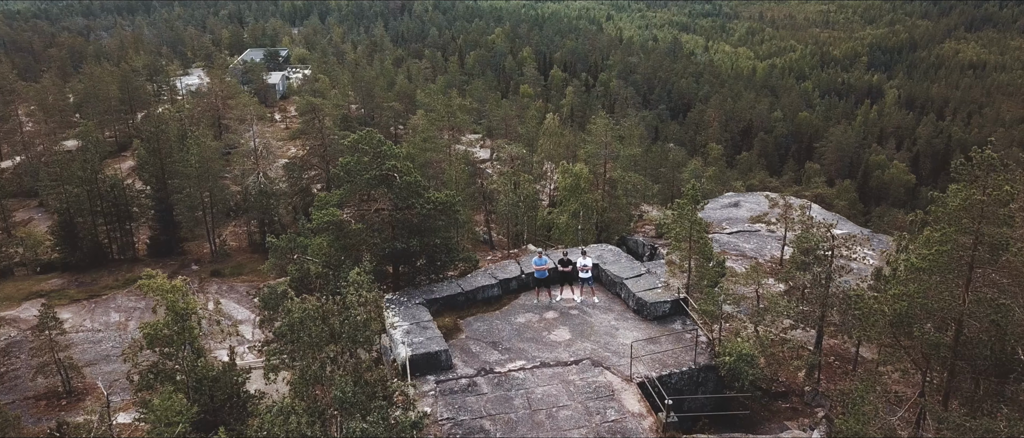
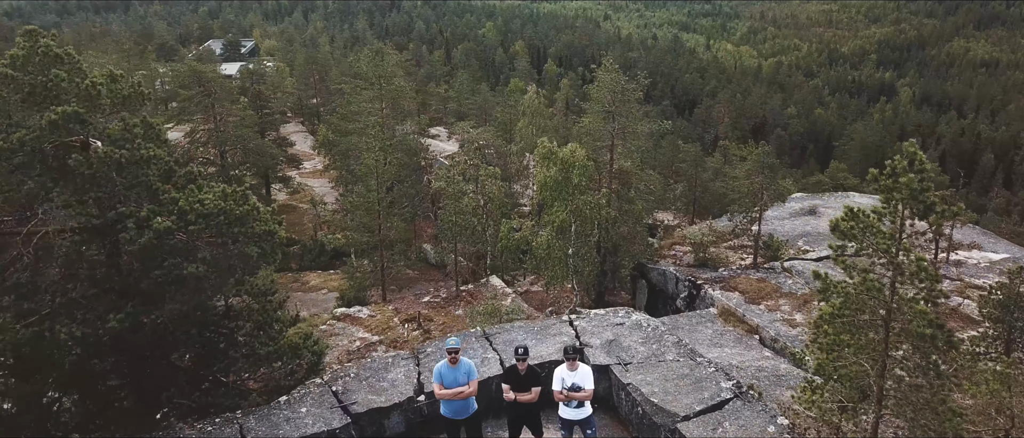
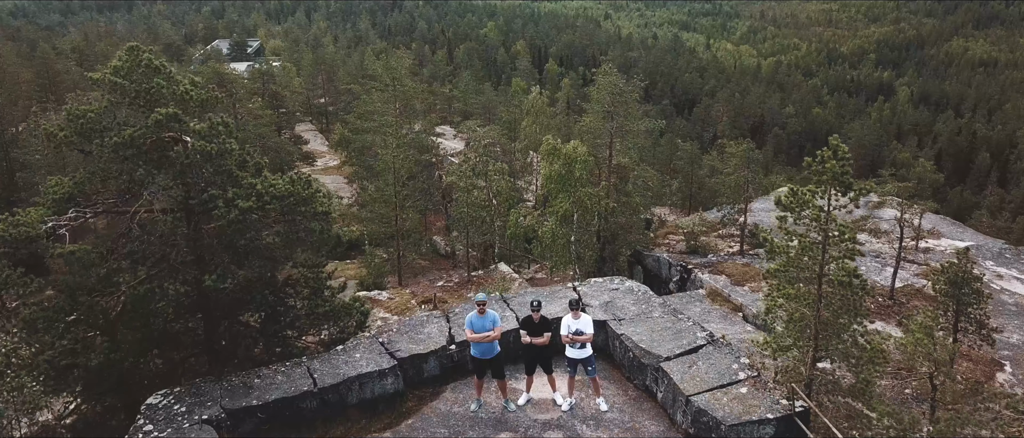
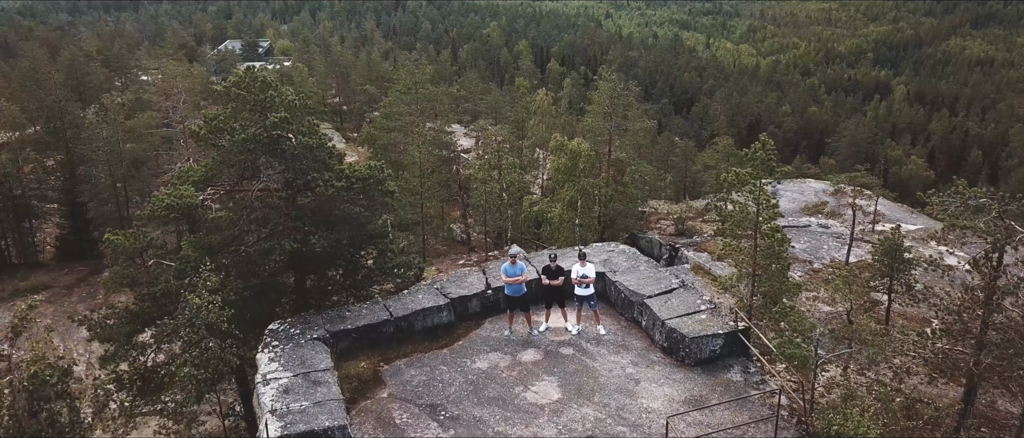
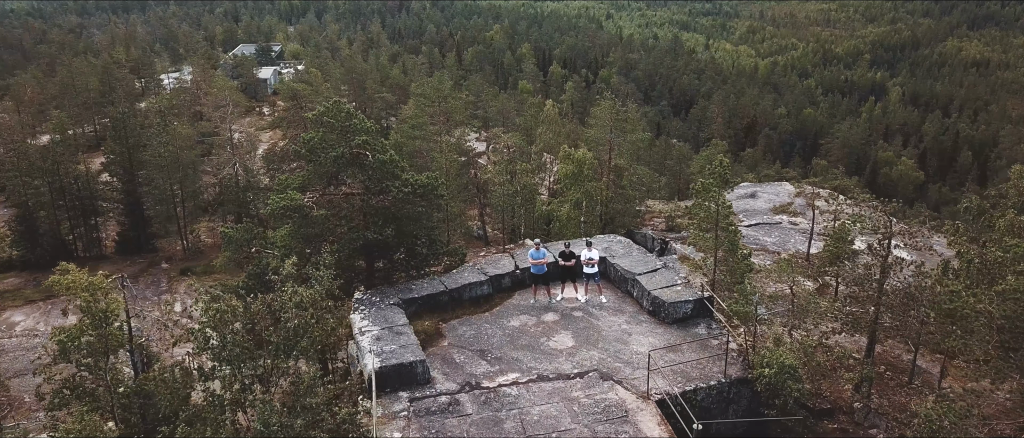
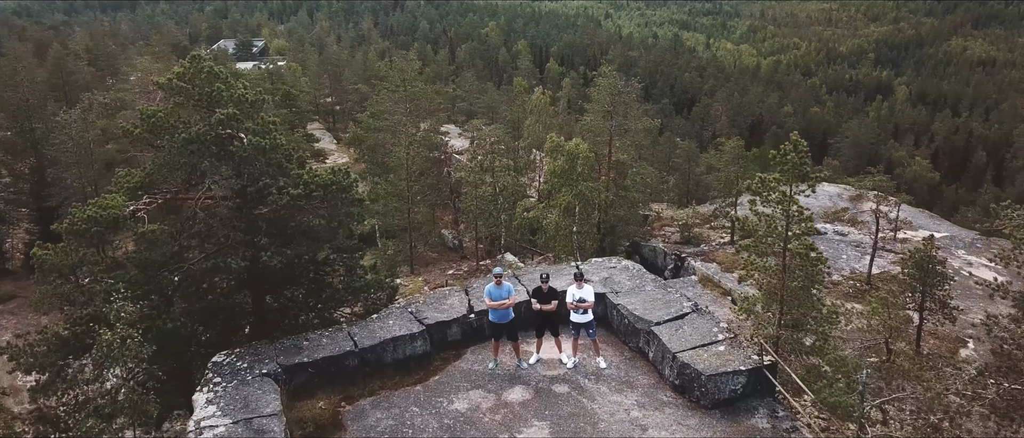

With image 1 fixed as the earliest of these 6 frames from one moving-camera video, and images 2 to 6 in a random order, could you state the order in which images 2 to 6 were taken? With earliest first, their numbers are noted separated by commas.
5, 4, 6, 3, 2
